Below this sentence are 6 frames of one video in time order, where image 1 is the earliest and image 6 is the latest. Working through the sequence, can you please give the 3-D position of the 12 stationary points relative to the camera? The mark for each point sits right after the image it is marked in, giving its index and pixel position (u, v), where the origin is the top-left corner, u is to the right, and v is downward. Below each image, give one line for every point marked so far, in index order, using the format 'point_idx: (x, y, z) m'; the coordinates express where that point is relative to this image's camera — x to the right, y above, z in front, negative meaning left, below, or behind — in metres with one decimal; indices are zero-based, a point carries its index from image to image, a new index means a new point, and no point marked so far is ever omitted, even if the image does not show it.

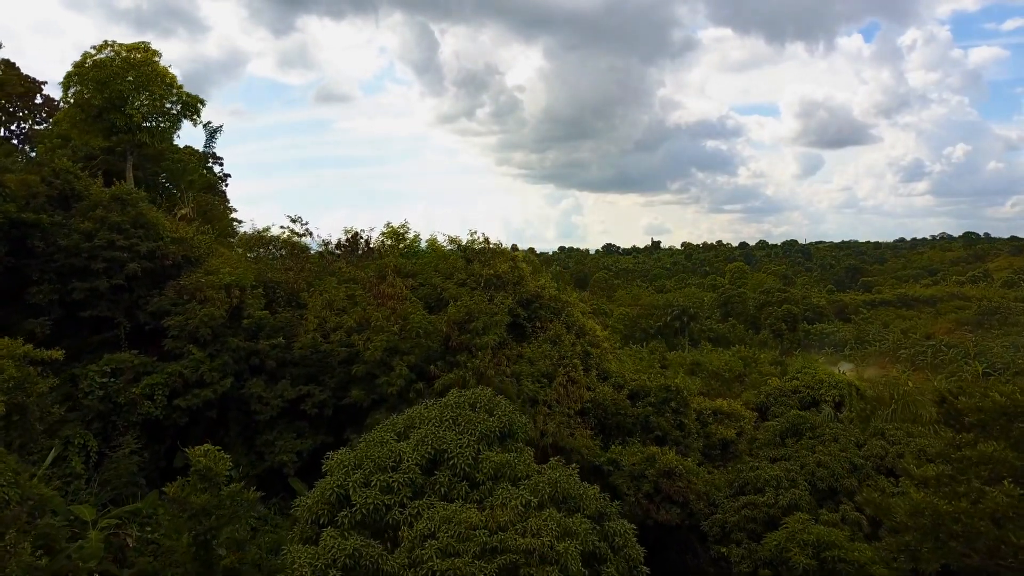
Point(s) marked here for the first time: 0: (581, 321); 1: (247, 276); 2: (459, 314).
0: (+1.8, -0.8, +14.9) m
1: (-5.4, +0.3, +12.2) m
2: (-1.1, -0.5, +11.9) m
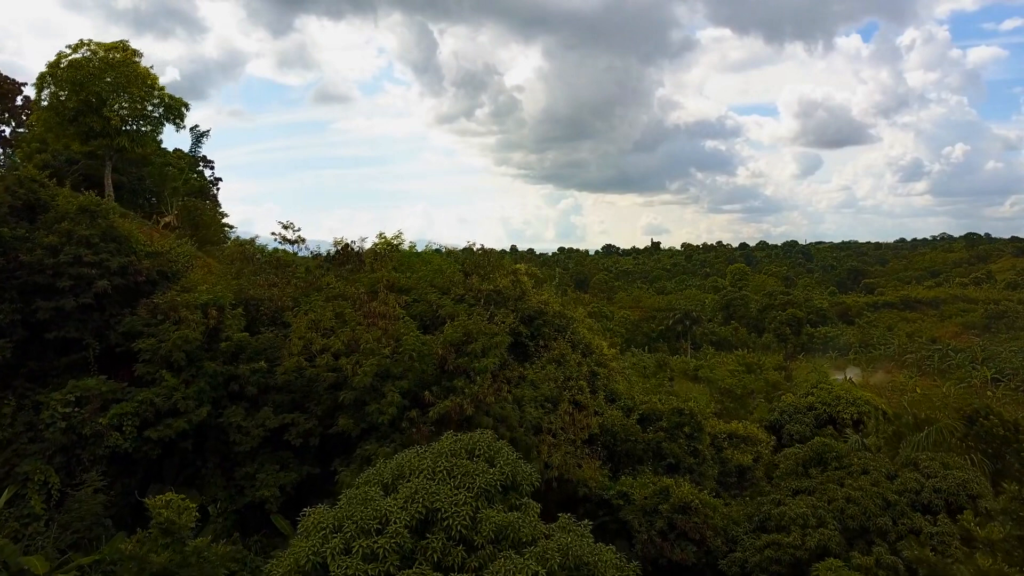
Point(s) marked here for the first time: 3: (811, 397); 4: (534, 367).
0: (+1.8, -1.2, +14.0) m
1: (-5.4, -0.1, +11.2) m
2: (-1.0, -0.9, +11.0) m
3: (+8.8, -3.2, +17.5) m
4: (+0.4, -1.6, +12.2) m
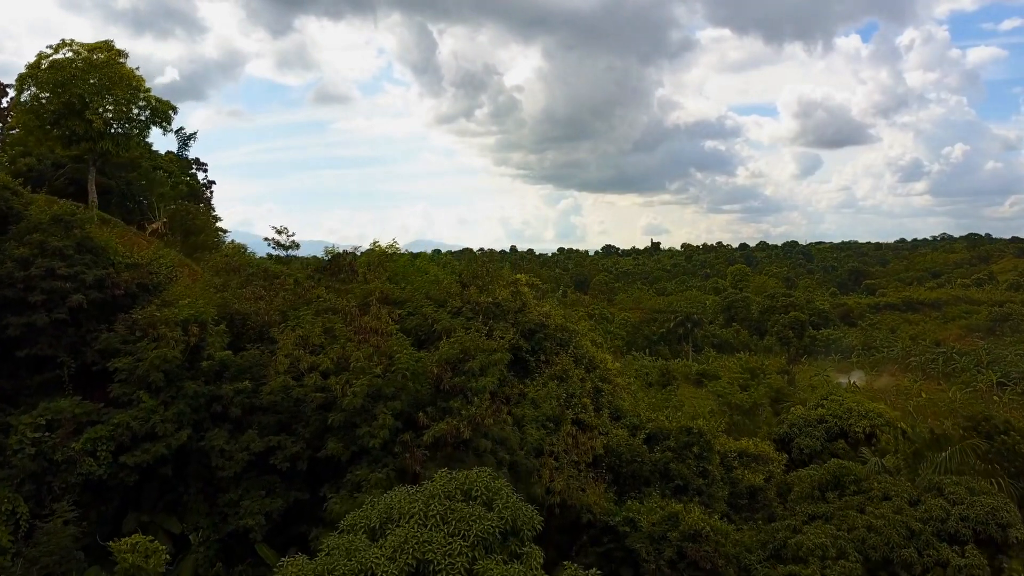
0: (+1.8, -1.4, +13.3) m
1: (-5.4, -0.3, +10.6) m
2: (-1.0, -1.1, +10.4) m
3: (+8.8, -3.4, +16.9) m
4: (+0.4, -1.9, +11.6) m
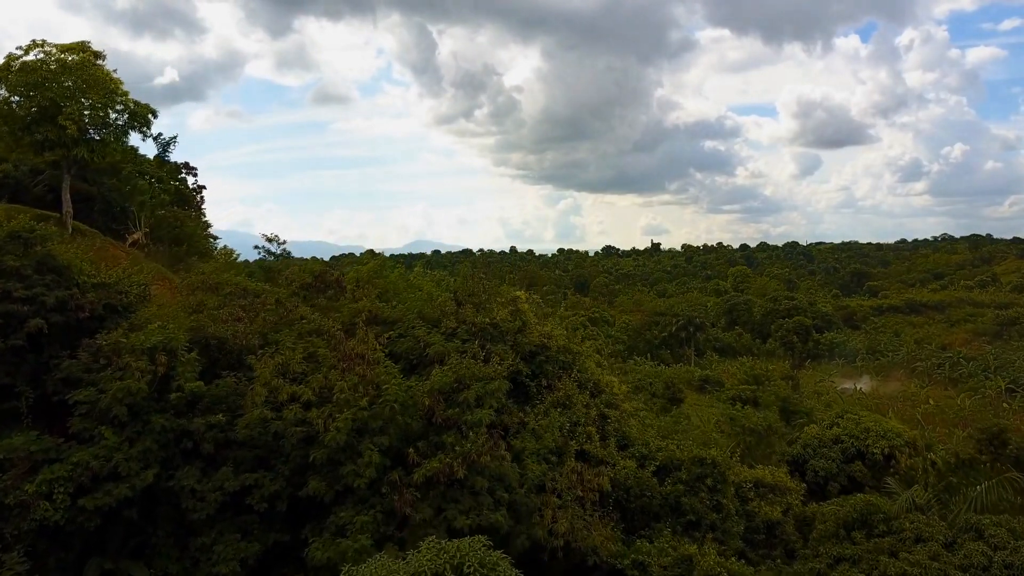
0: (+1.8, -1.8, +12.5) m
1: (-5.4, -0.7, +9.8) m
2: (-1.0, -1.5, +9.5) m
3: (+8.8, -3.8, +16.0) m
4: (+0.4, -2.2, +10.8) m
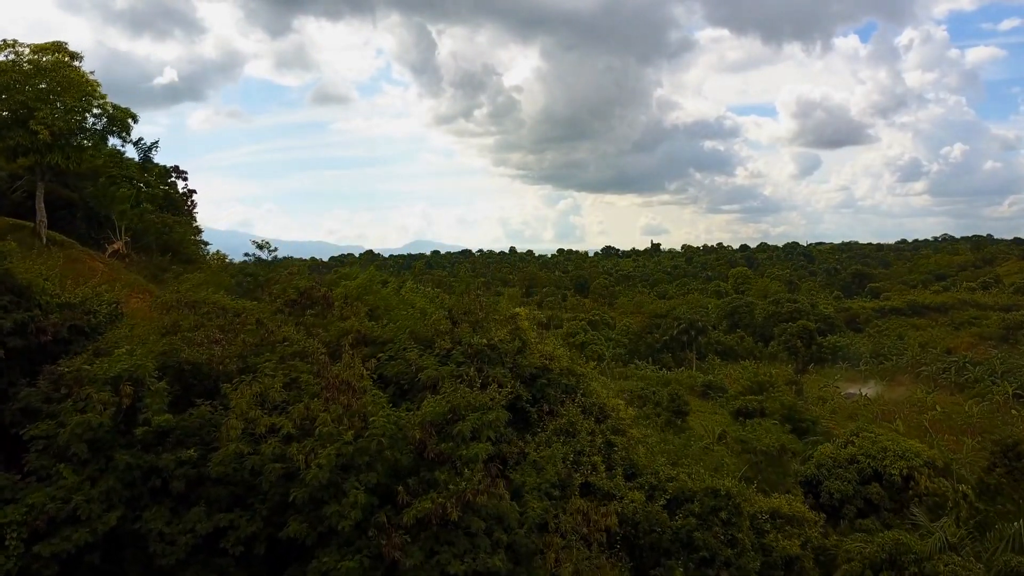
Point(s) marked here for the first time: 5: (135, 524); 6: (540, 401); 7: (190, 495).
0: (+1.7, -2.1, +11.7) m
1: (-5.4, -1.0, +9.0) m
2: (-1.1, -1.8, +8.7) m
3: (+8.7, -4.1, +15.3) m
4: (+0.4, -2.6, +10.0) m
5: (-5.1, -3.2, +8.1) m
6: (+0.5, -2.0, +10.7) m
7: (-4.6, -2.9, +8.5) m
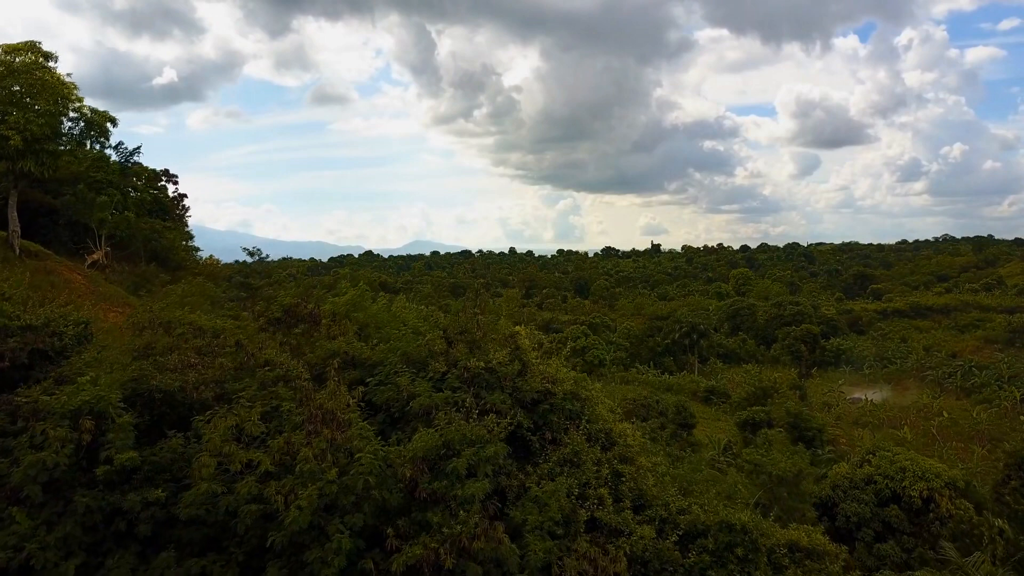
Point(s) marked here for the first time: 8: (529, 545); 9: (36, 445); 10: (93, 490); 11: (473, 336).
0: (+1.7, -2.4, +11.0) m
1: (-5.4, -1.3, +8.2) m
2: (-1.1, -2.1, +8.0) m
3: (+8.7, -4.4, +14.5) m
4: (+0.4, -2.9, +9.2) m
5: (-5.1, -3.5, +7.3) m
6: (+0.5, -2.3, +10.0) m
7: (-4.6, -3.2, +7.8) m
8: (+0.2, -3.5, +8.1) m
9: (-5.9, -1.9, +7.4) m
10: (-5.3, -2.5, +7.5) m
11: (-0.7, -0.8, +10.5) m
